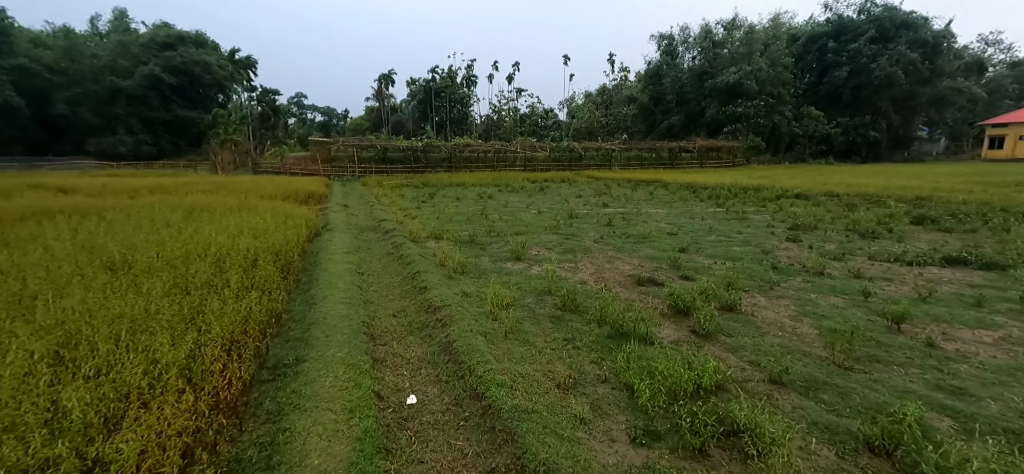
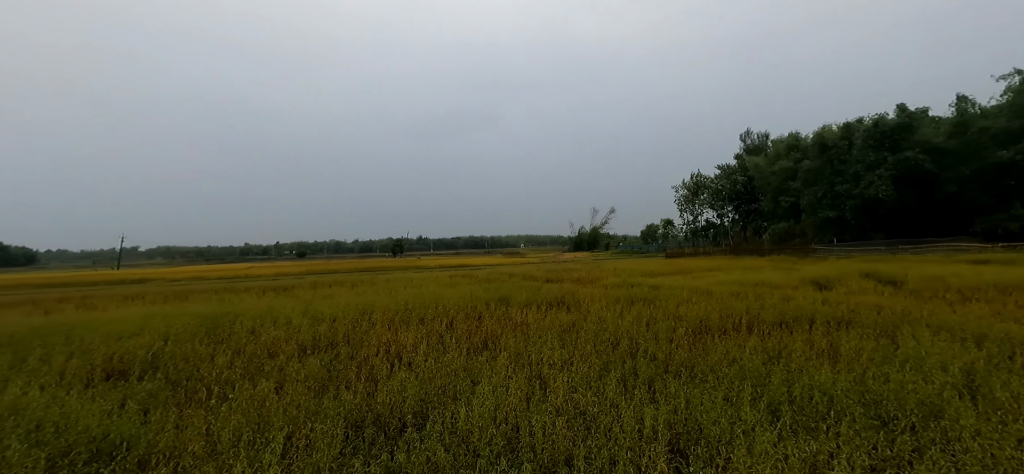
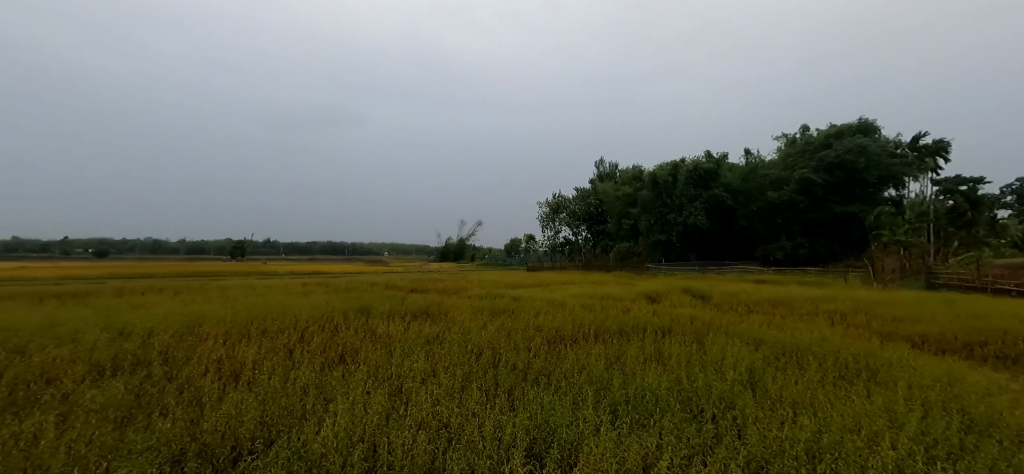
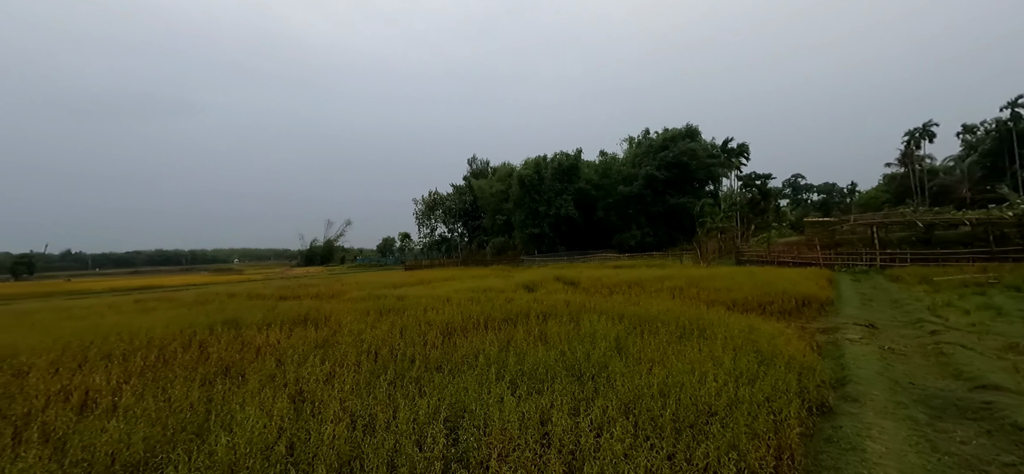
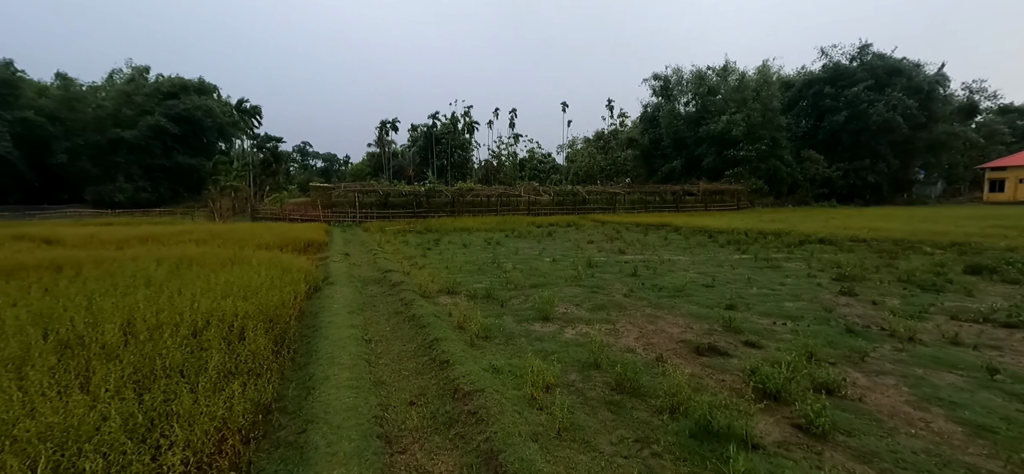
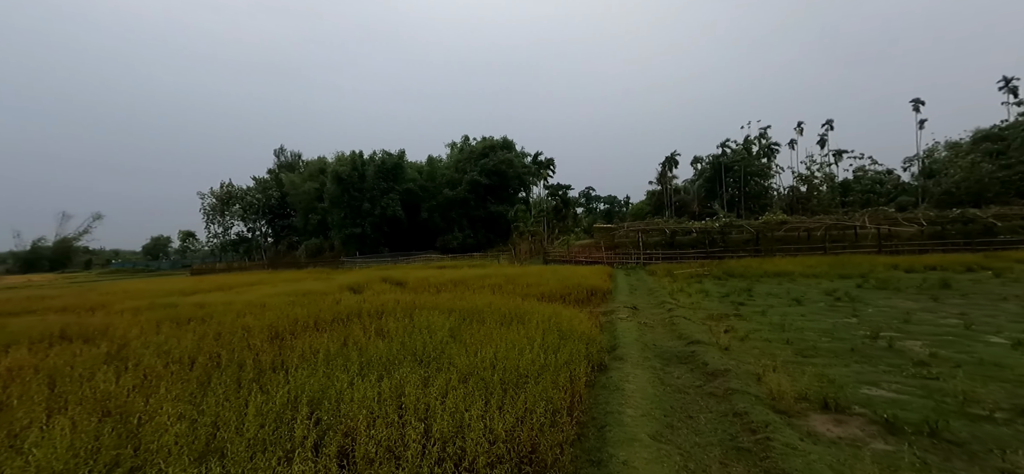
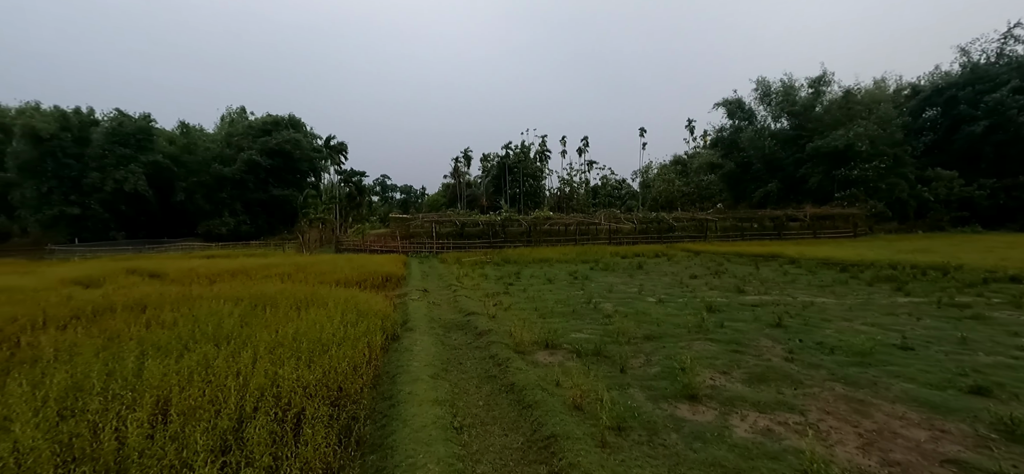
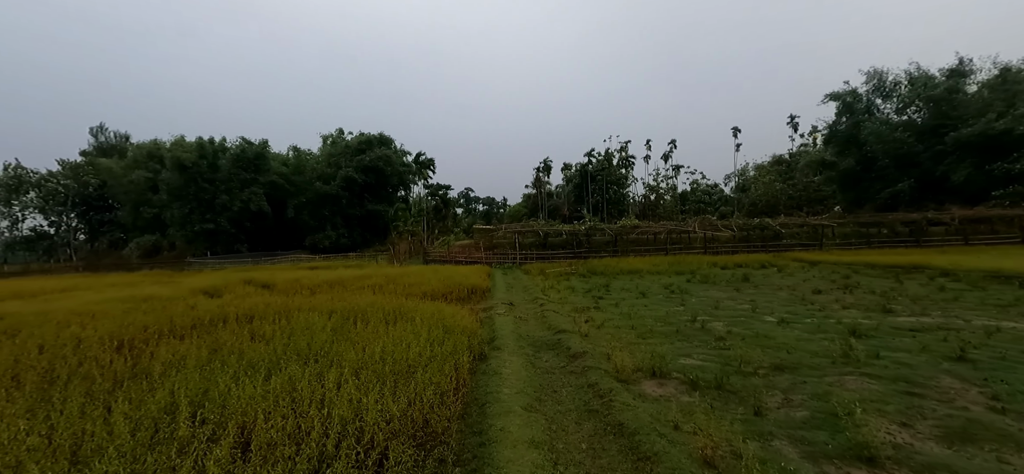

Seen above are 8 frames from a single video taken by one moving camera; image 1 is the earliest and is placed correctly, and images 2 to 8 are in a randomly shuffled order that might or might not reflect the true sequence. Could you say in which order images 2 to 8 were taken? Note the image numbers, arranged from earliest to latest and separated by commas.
5, 7, 8, 6, 4, 3, 2
